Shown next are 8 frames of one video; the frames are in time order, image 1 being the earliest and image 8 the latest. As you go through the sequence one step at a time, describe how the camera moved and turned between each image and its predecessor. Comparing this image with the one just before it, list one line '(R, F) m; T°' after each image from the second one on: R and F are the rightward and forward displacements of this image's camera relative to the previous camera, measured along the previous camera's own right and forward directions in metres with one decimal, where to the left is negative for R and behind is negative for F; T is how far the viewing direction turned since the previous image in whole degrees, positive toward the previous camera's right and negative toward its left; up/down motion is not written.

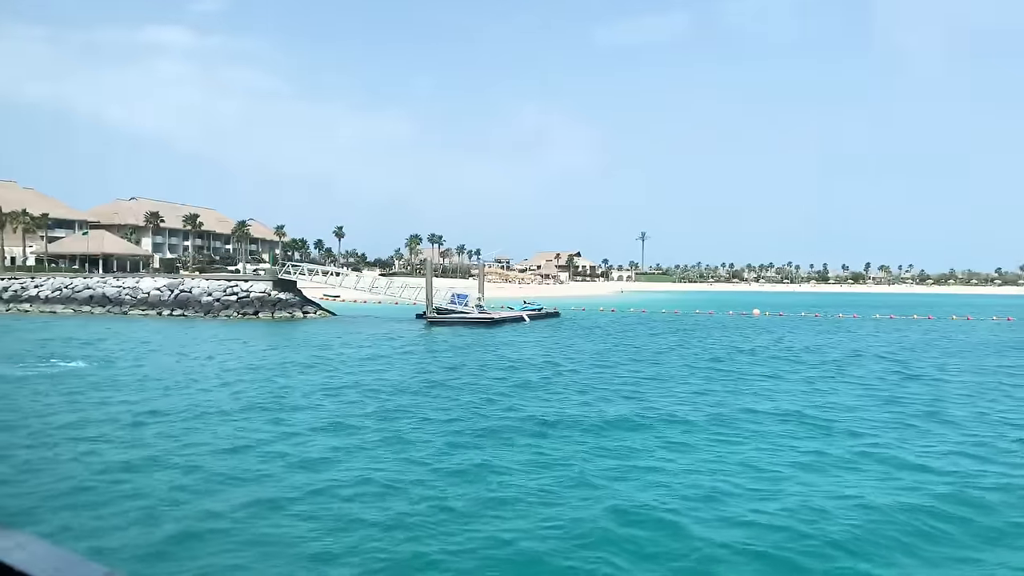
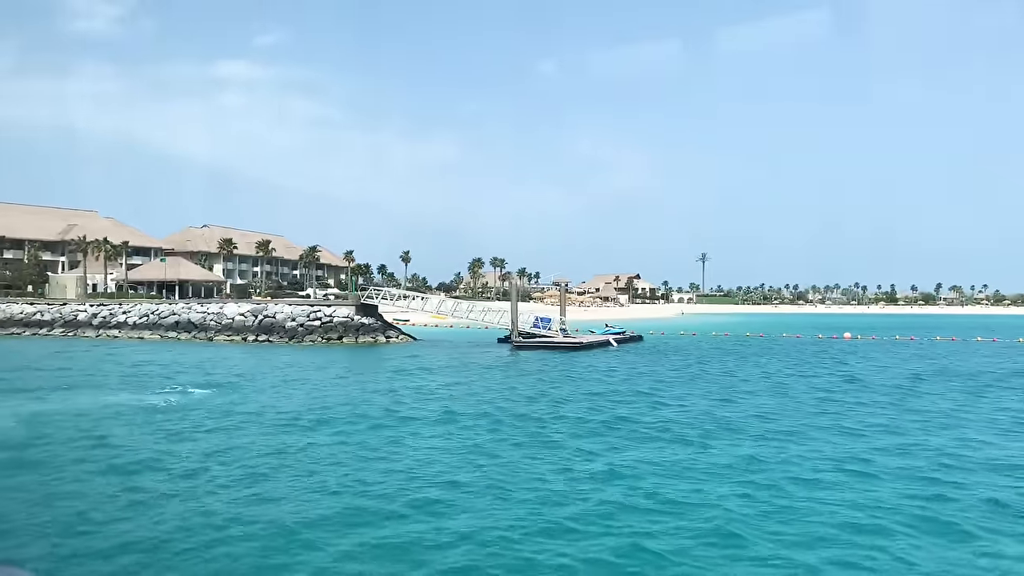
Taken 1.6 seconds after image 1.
(-1.1, +0.6) m; -4°
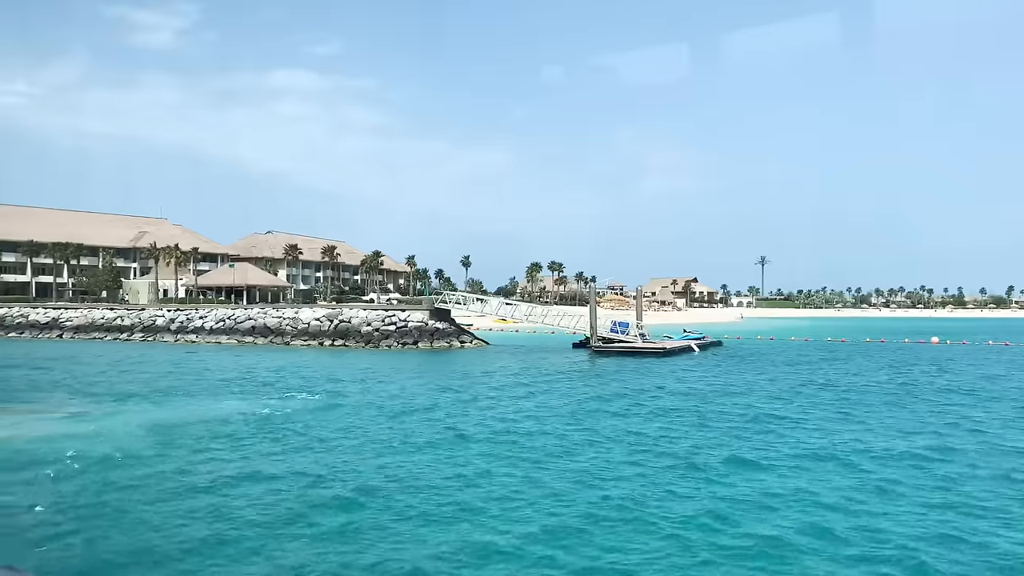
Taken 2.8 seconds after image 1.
(-0.9, +0.5) m; -4°
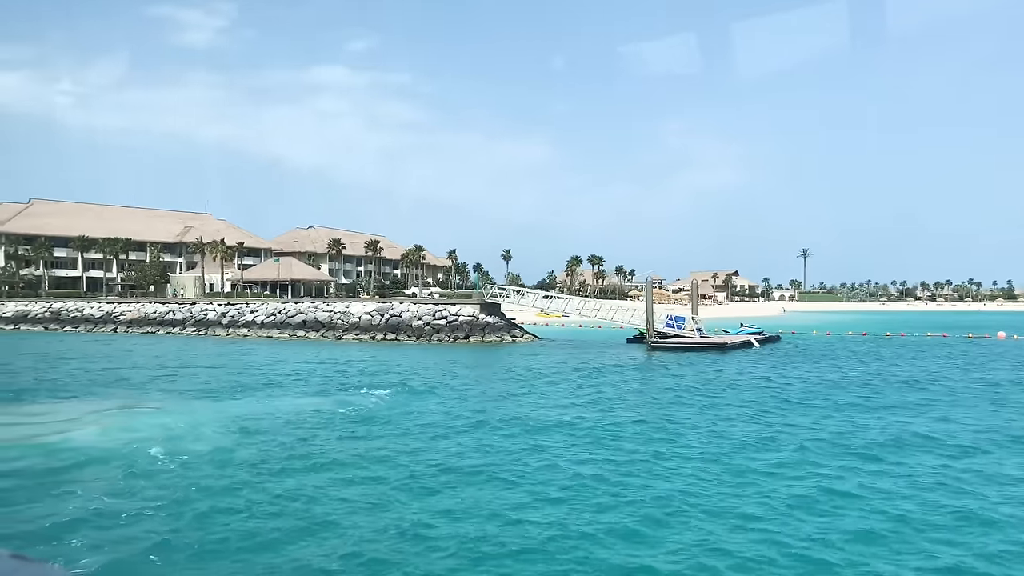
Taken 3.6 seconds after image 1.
(-0.6, +0.5) m; -3°
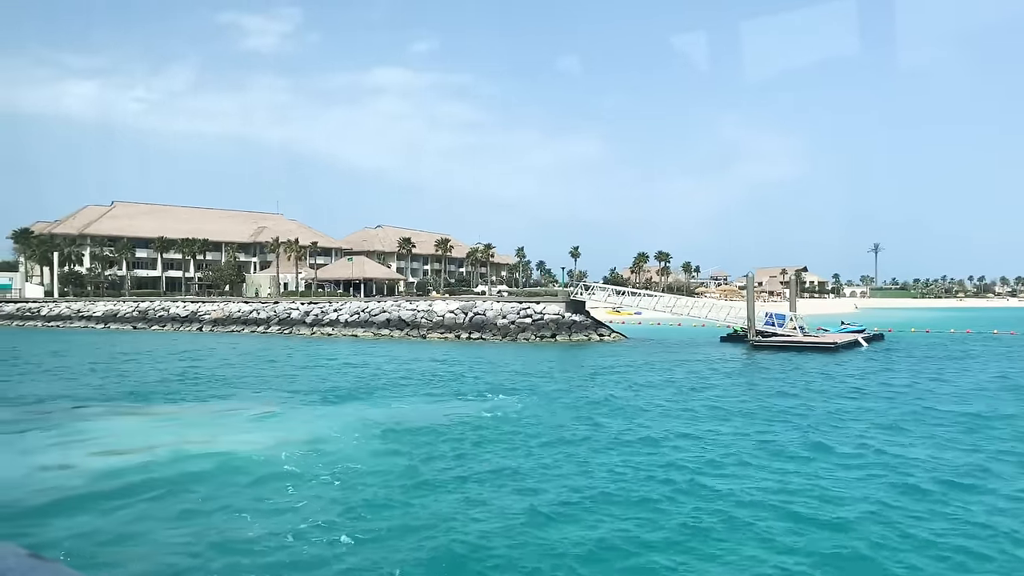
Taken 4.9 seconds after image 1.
(-1.2, +0.7) m; -4°
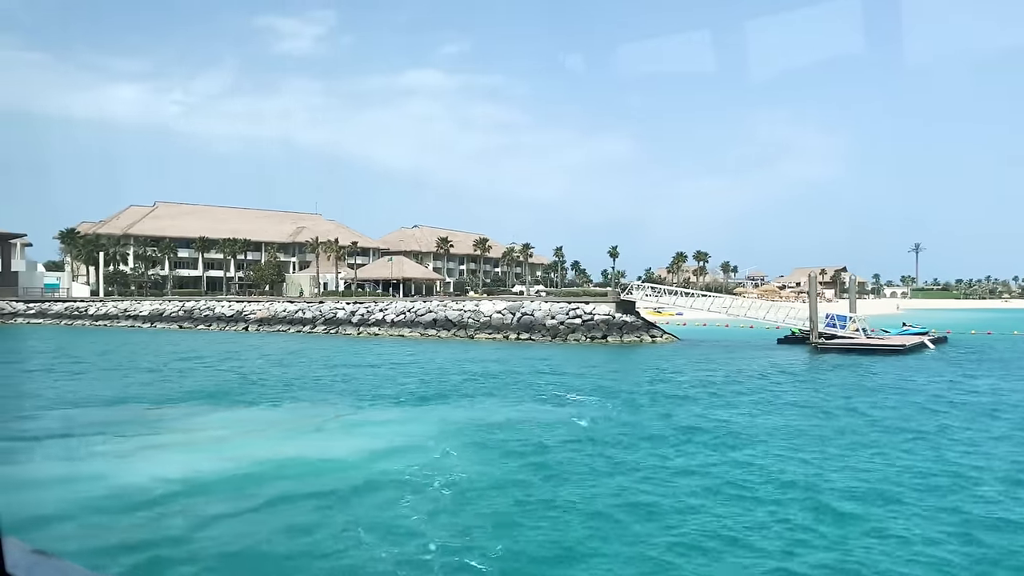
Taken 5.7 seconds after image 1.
(-0.7, +0.6) m; -2°
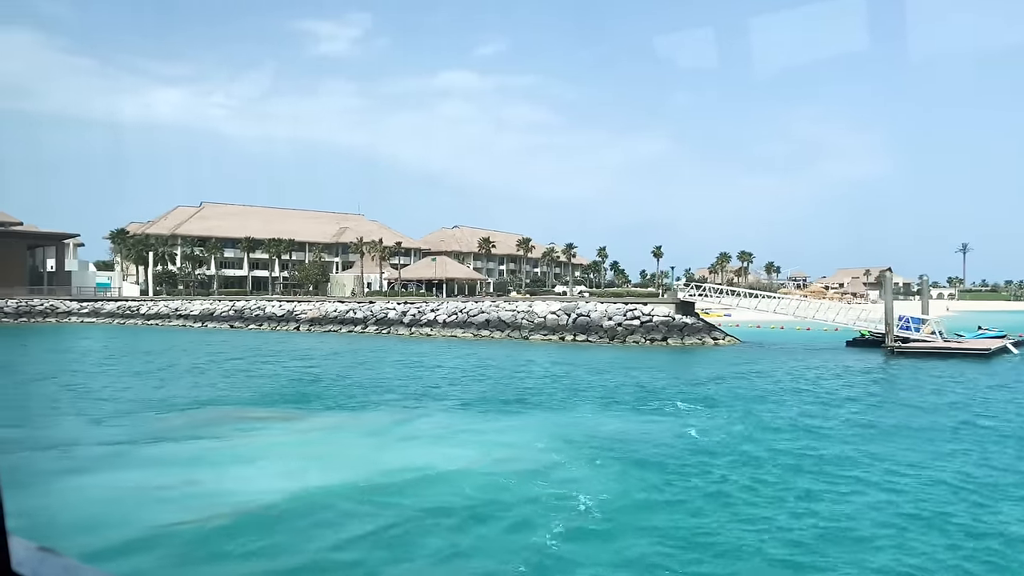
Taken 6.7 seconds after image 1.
(-0.9, +0.6) m; -2°
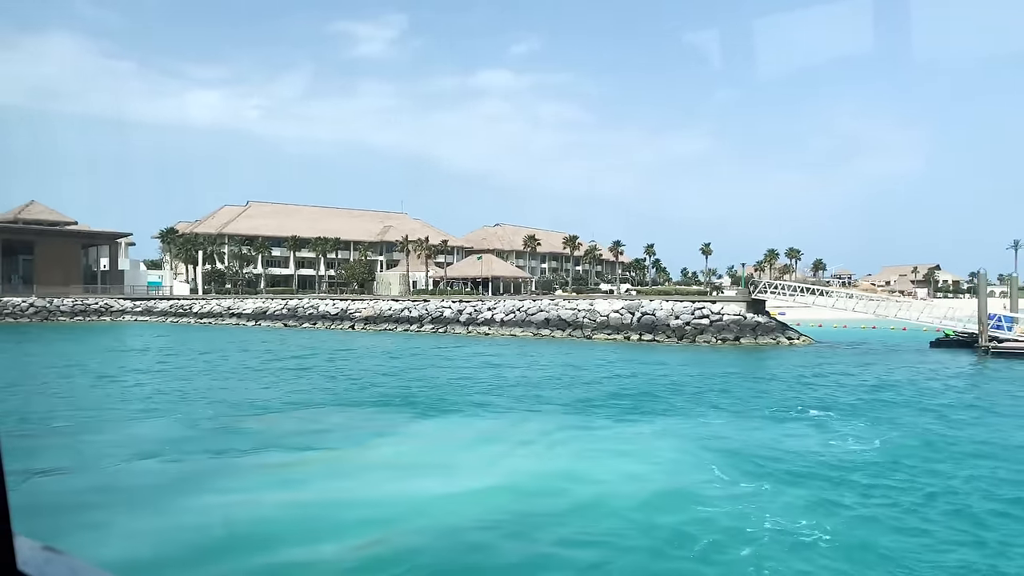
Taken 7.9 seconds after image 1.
(-1.1, +0.9) m; -2°
